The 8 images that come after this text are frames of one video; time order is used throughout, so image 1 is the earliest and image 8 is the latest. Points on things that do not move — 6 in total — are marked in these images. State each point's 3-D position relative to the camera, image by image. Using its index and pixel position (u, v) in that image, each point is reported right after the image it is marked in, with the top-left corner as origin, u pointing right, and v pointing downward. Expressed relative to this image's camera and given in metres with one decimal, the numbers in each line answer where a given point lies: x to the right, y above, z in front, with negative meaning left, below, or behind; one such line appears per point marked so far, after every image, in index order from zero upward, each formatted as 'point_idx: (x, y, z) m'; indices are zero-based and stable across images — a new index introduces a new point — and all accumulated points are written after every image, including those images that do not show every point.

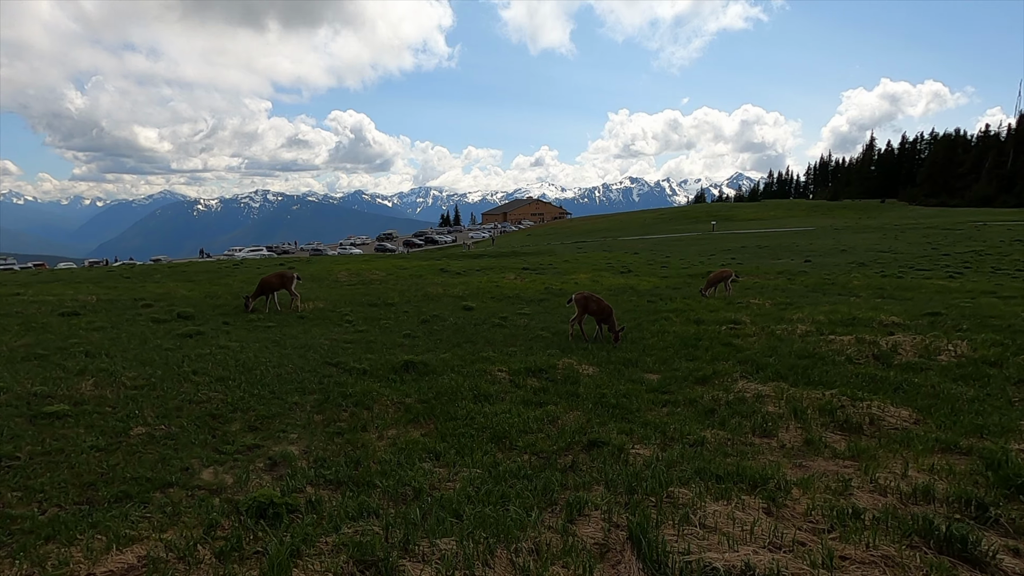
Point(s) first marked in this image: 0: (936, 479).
0: (+5.8, -2.6, +7.3) m
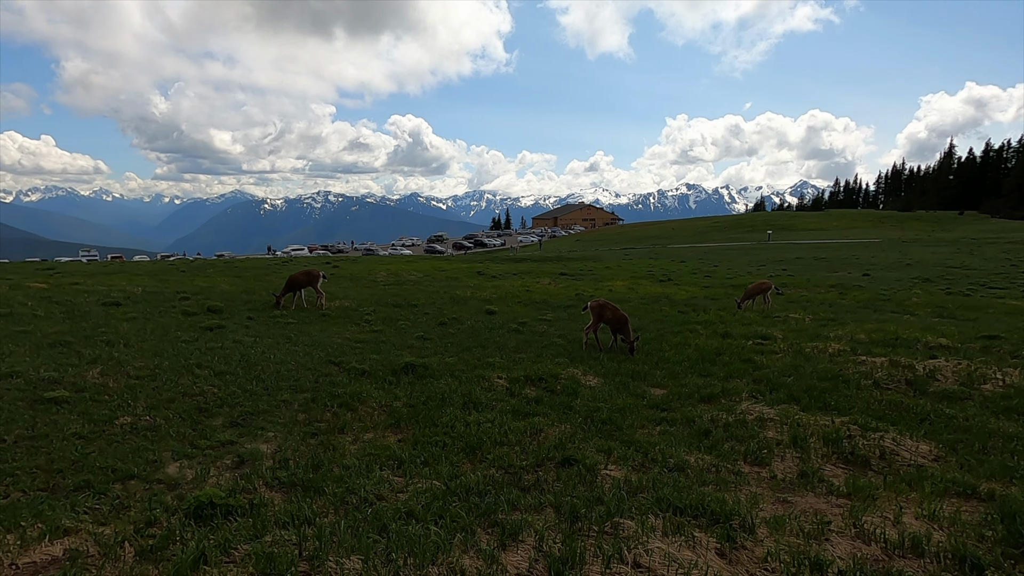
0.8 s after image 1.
0: (+5.0, -2.9, +6.3) m
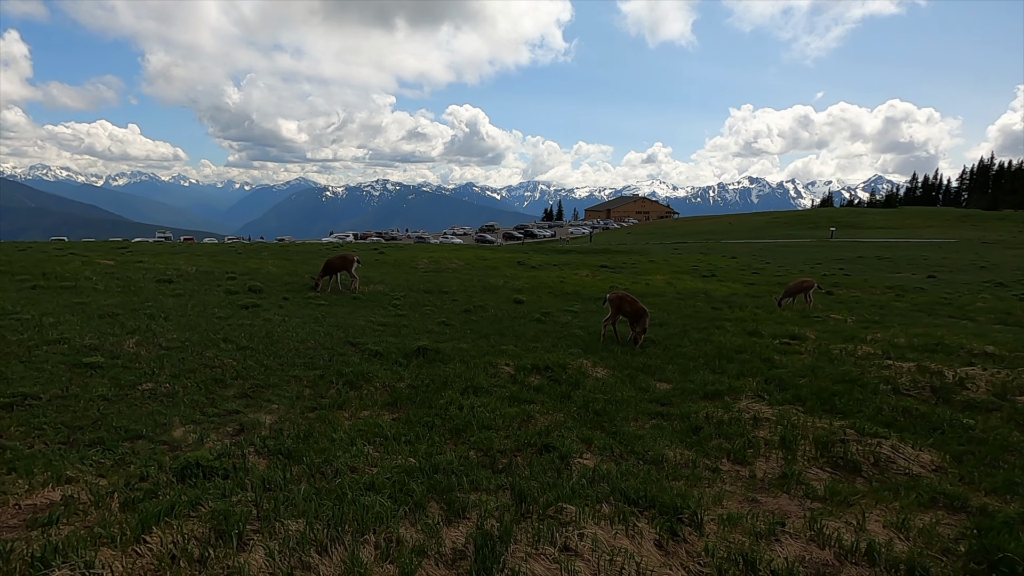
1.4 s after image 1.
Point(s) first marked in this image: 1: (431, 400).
0: (+4.4, -2.8, +6.0) m
1: (-1.8, -2.5, +11.7) m
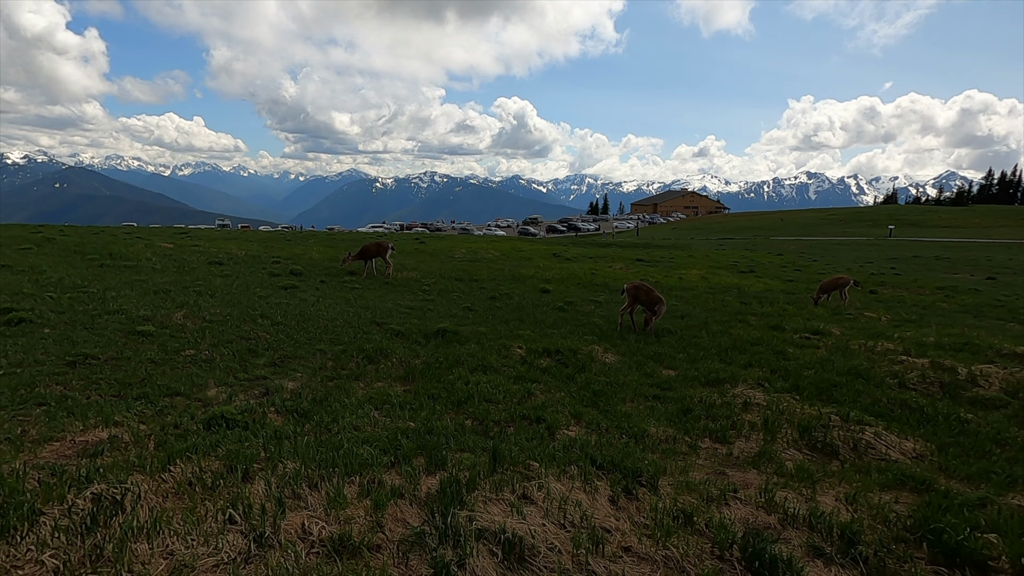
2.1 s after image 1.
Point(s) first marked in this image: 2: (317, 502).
0: (+4.0, -2.6, +6.4) m
1: (-1.7, -2.1, +12.5) m
2: (-2.1, -2.3, +5.8) m
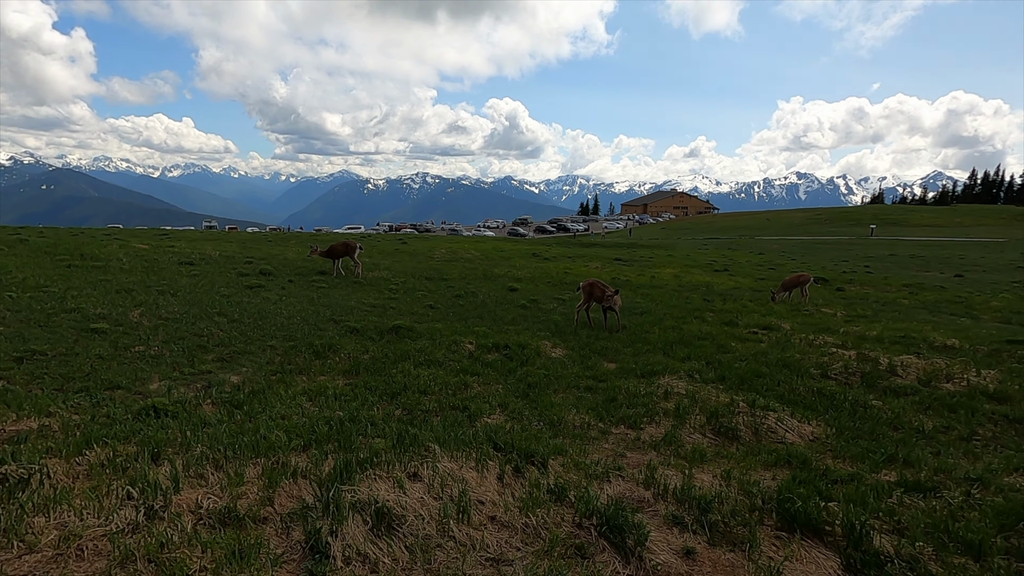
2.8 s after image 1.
0: (+2.7, -2.5, +6.9) m
1: (-3.1, -2.0, +13.0) m
2: (-3.4, -2.2, +6.2) m
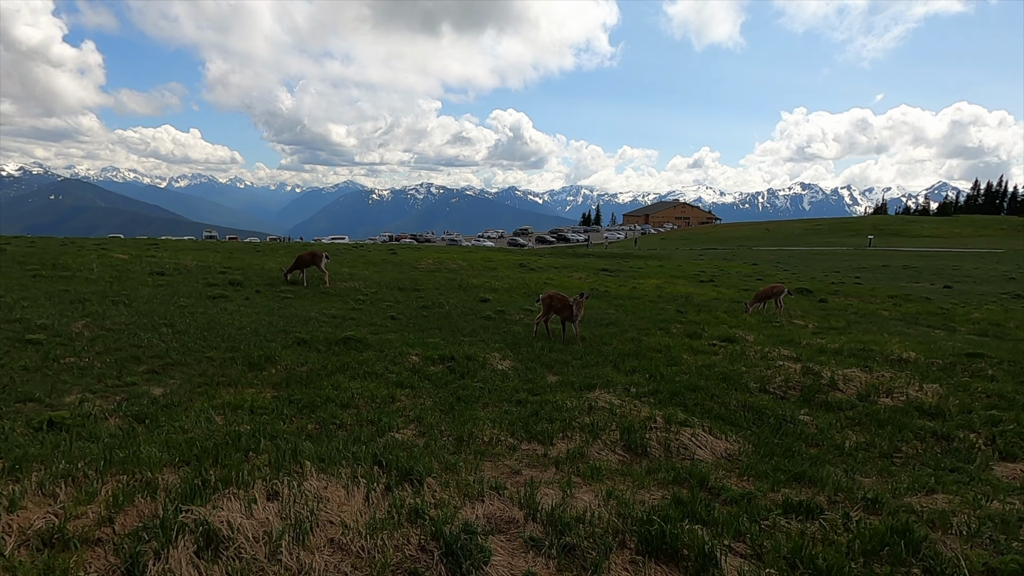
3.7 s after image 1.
0: (+1.1, -2.7, +6.6) m
1: (-4.7, -2.2, +12.8) m
2: (-5.1, -2.4, +6.0) m
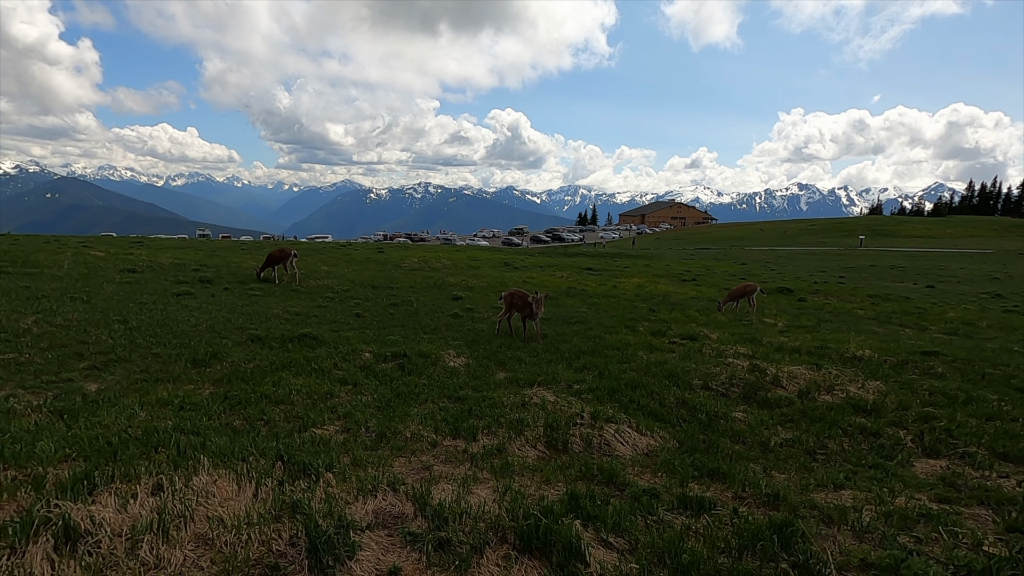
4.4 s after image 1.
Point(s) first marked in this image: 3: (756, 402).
0: (-0.3, -2.6, +6.6) m
1: (-6.0, -2.1, +12.7) m
2: (-6.4, -2.3, +5.9) m
3: (+5.2, -2.5, +11.4) m
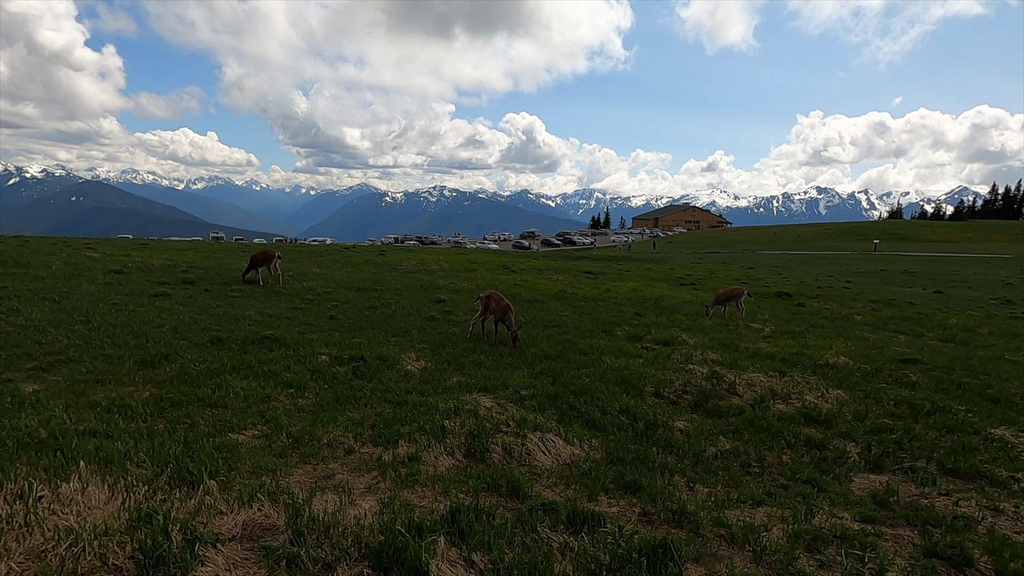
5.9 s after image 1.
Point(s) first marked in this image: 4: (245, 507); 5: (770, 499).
0: (-1.6, -2.6, +6.3) m
1: (-7.2, -2.2, +12.5) m
2: (-7.8, -2.3, +5.8) m
3: (+4.0, -2.5, +10.9) m
4: (-3.1, -2.6, +6.3) m
5: (+3.6, -2.9, +7.4) m
